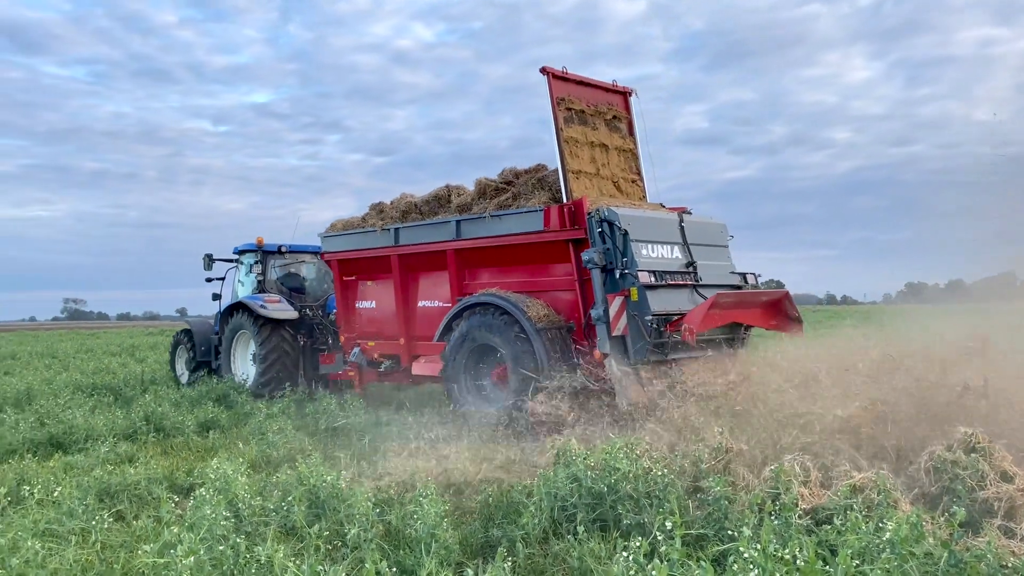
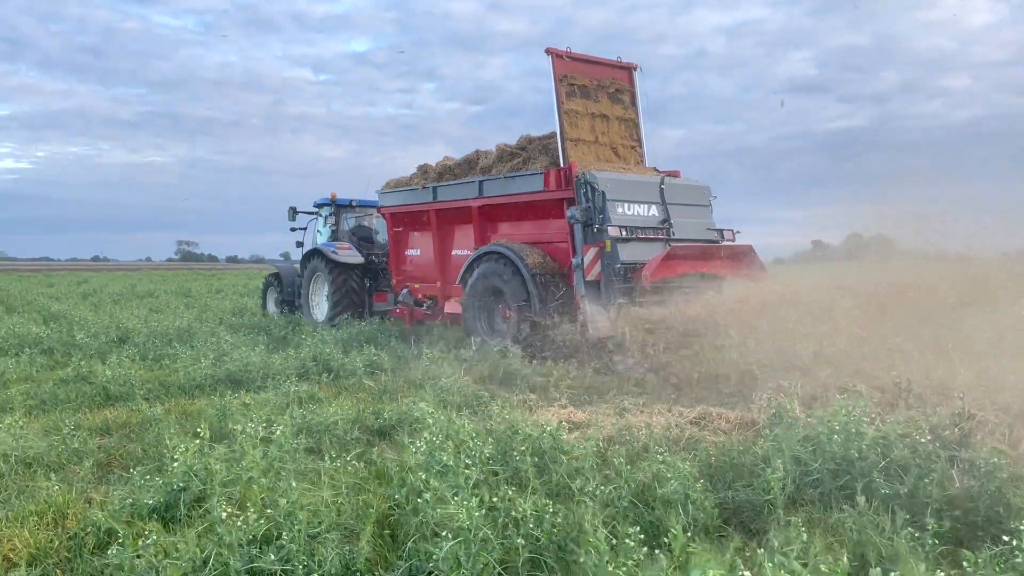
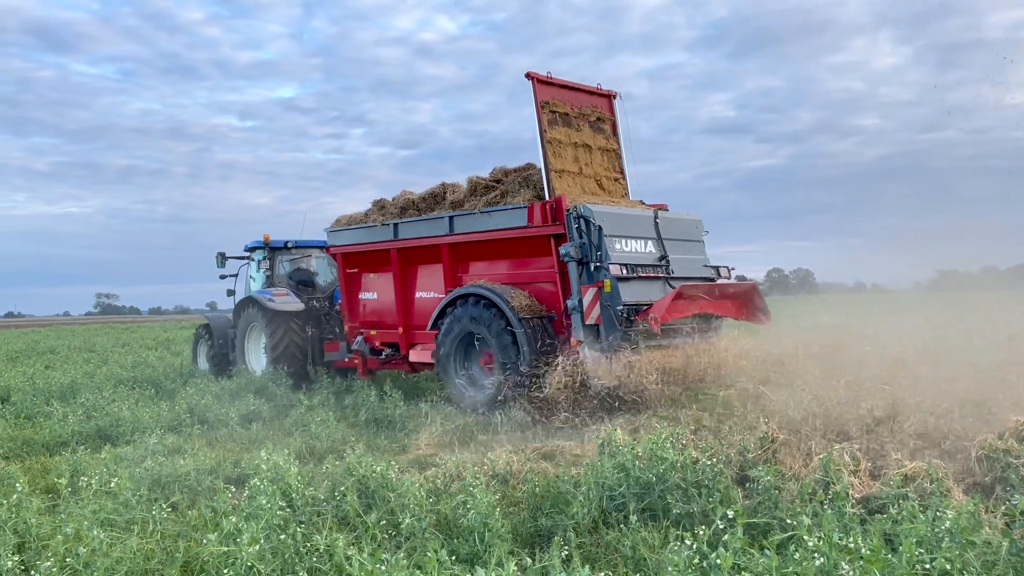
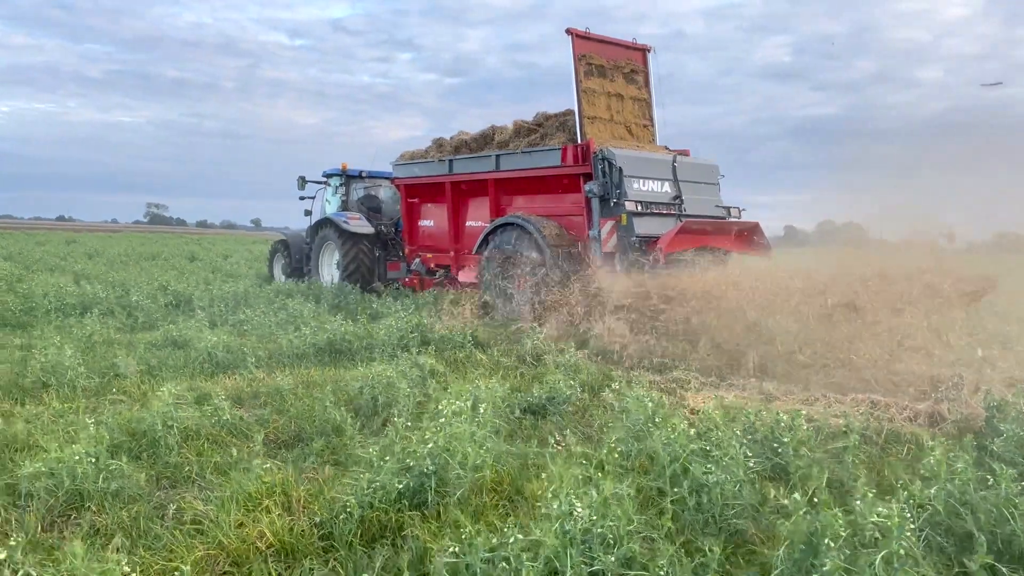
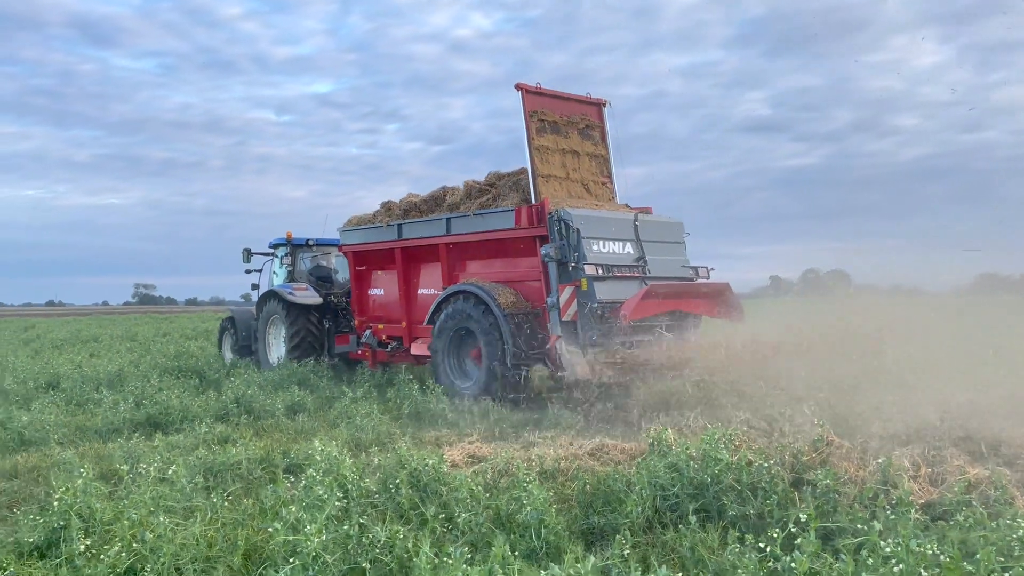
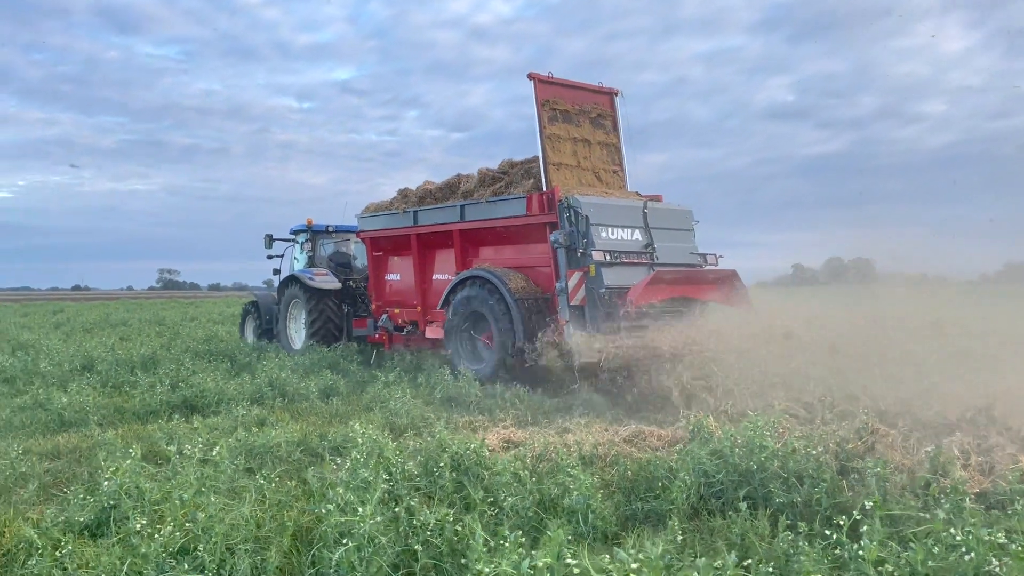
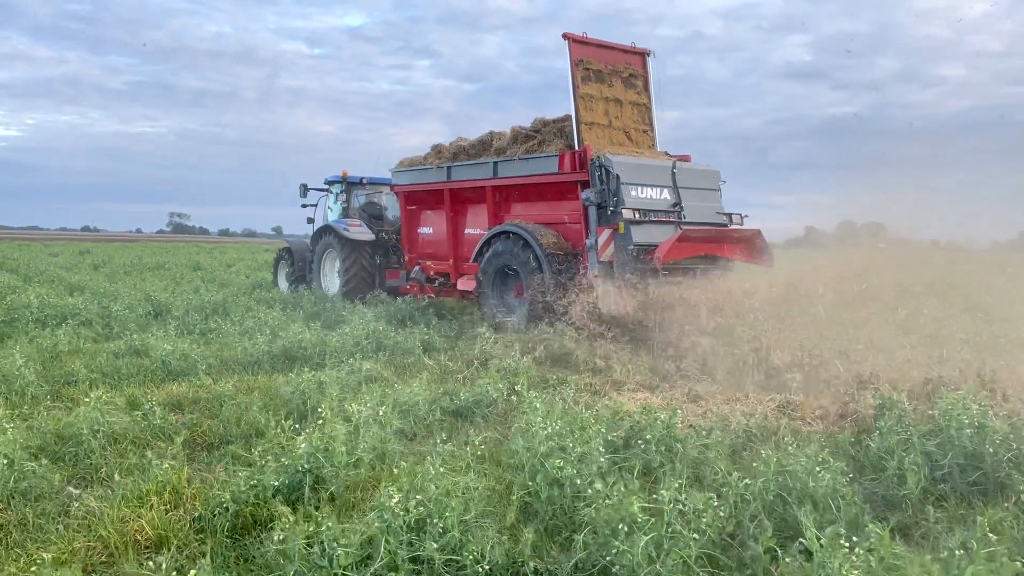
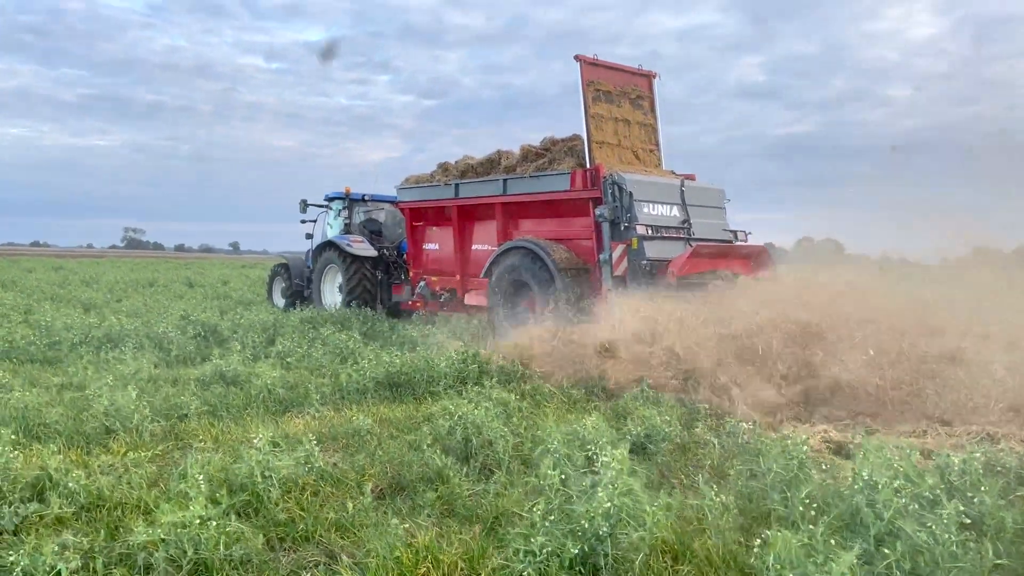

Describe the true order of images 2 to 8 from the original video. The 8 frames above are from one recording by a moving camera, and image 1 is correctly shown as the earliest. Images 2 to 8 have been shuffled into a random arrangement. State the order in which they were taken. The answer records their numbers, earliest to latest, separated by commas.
3, 5, 6, 2, 7, 4, 8
